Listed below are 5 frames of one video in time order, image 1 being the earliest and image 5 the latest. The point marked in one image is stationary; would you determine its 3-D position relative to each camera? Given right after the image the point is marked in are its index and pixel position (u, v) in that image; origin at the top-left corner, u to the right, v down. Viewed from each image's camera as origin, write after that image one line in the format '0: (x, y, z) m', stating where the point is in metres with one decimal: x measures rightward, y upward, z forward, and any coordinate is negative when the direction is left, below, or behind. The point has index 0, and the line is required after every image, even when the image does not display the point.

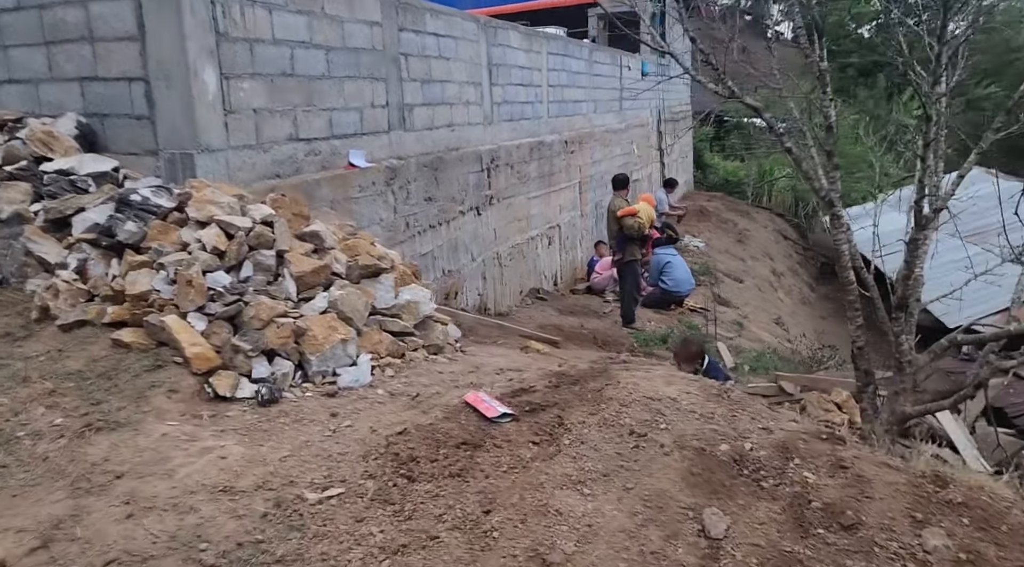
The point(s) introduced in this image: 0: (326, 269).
0: (-0.8, +0.1, +3.9) m
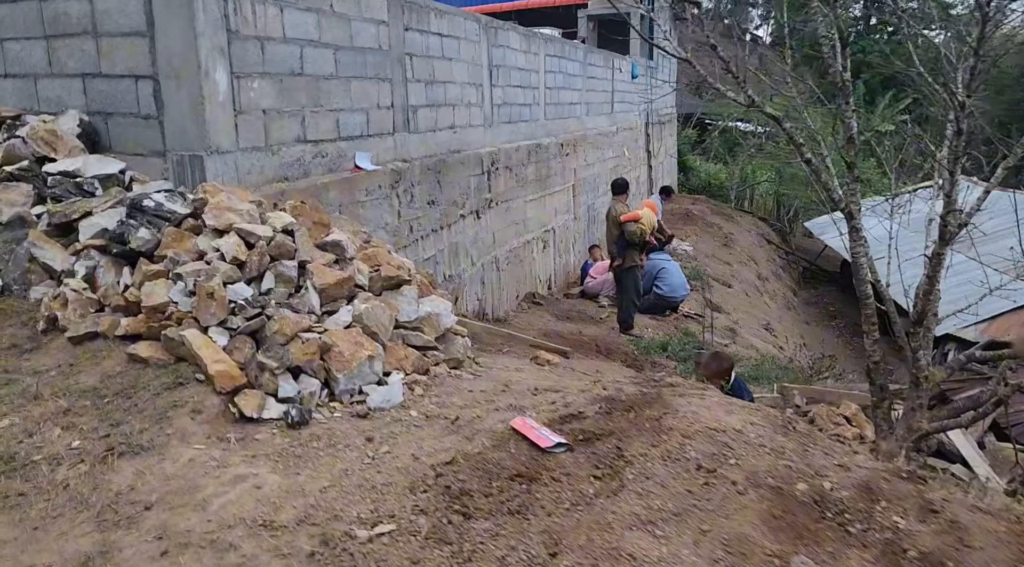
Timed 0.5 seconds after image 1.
0: (-0.7, 0.0, +3.7) m
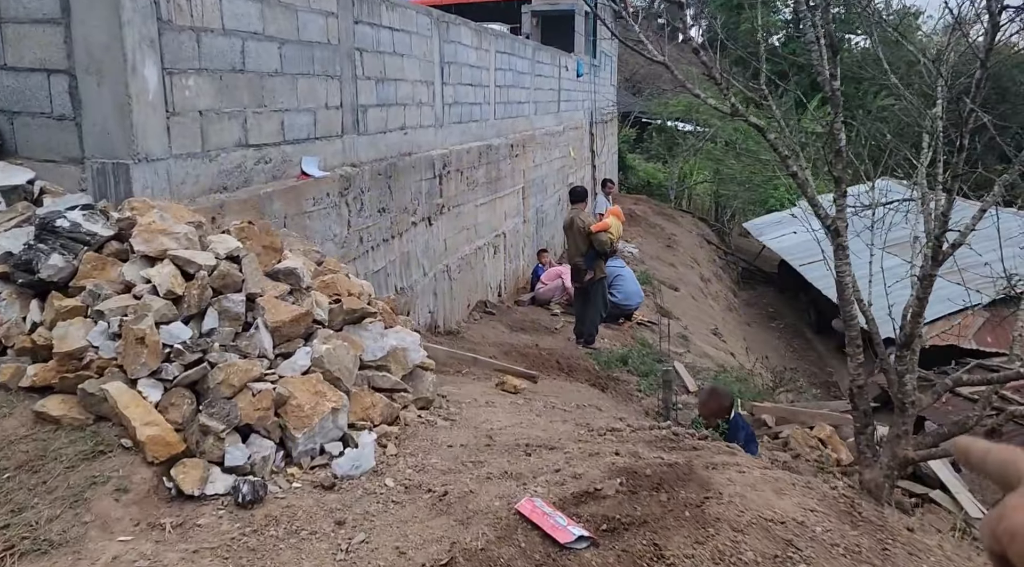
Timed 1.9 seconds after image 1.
0: (-0.8, -0.1, +3.2) m
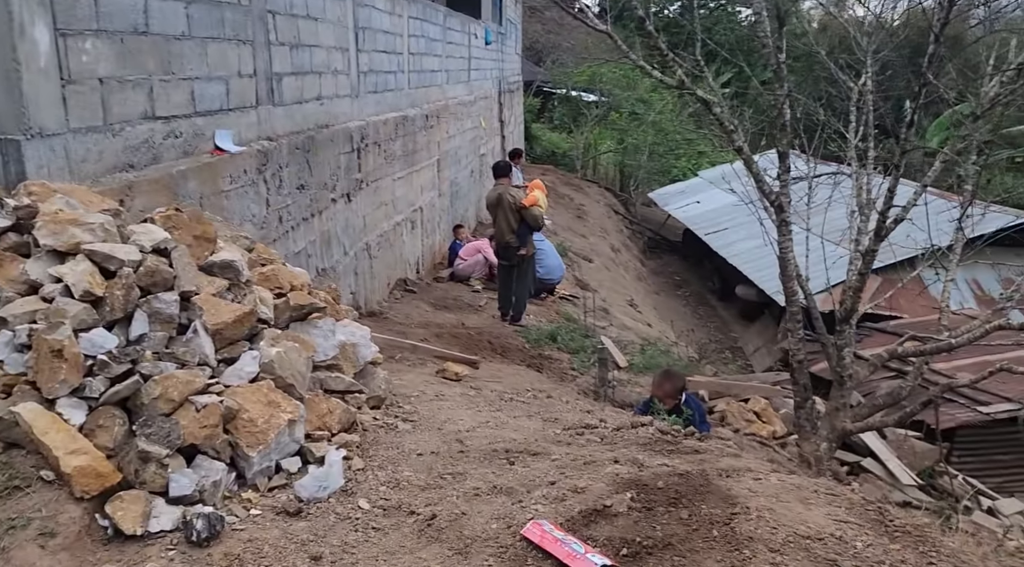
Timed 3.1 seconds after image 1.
0: (-0.8, -0.1, +2.8) m
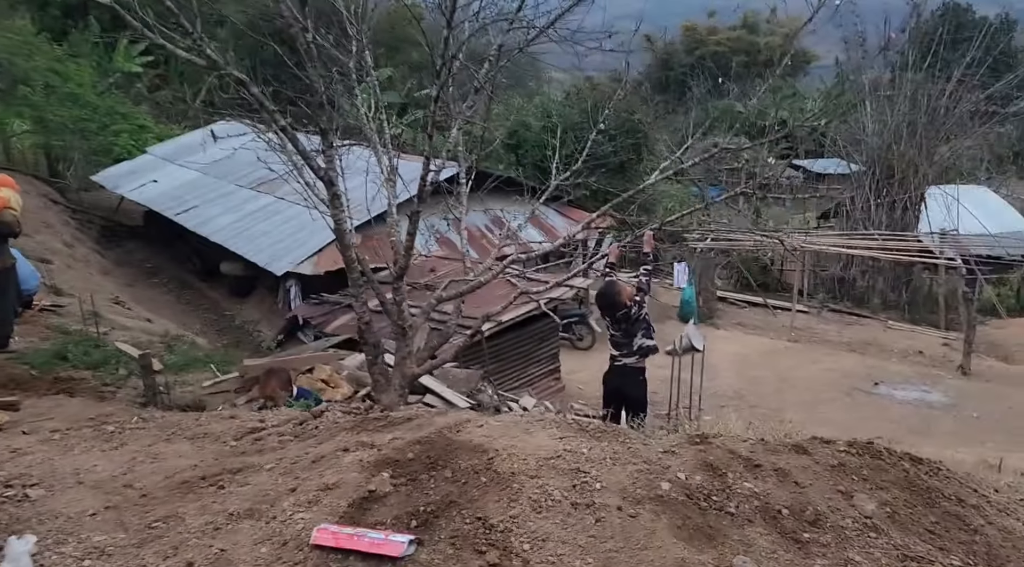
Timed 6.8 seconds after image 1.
0: (-1.7, -0.3, +2.1) m
